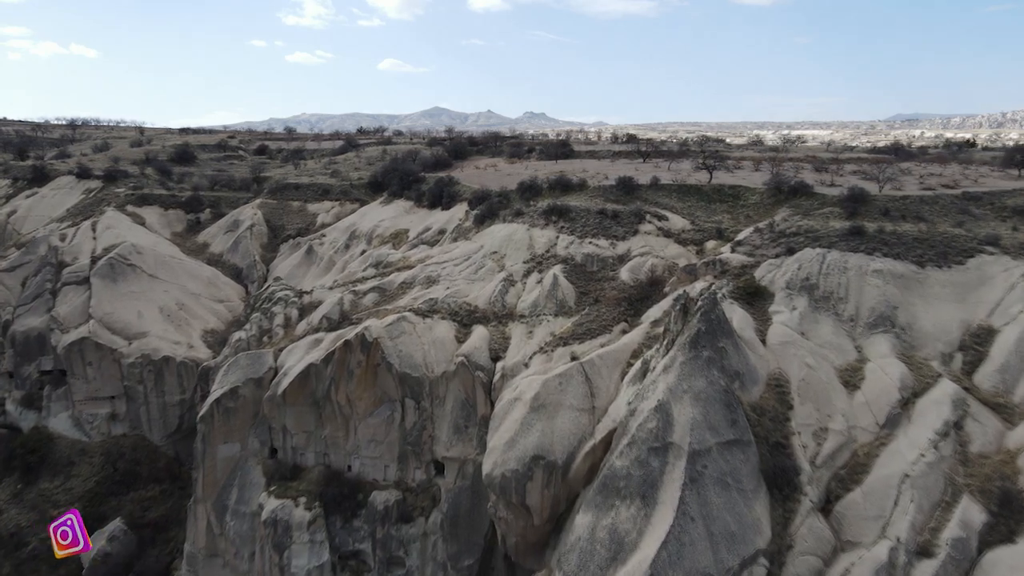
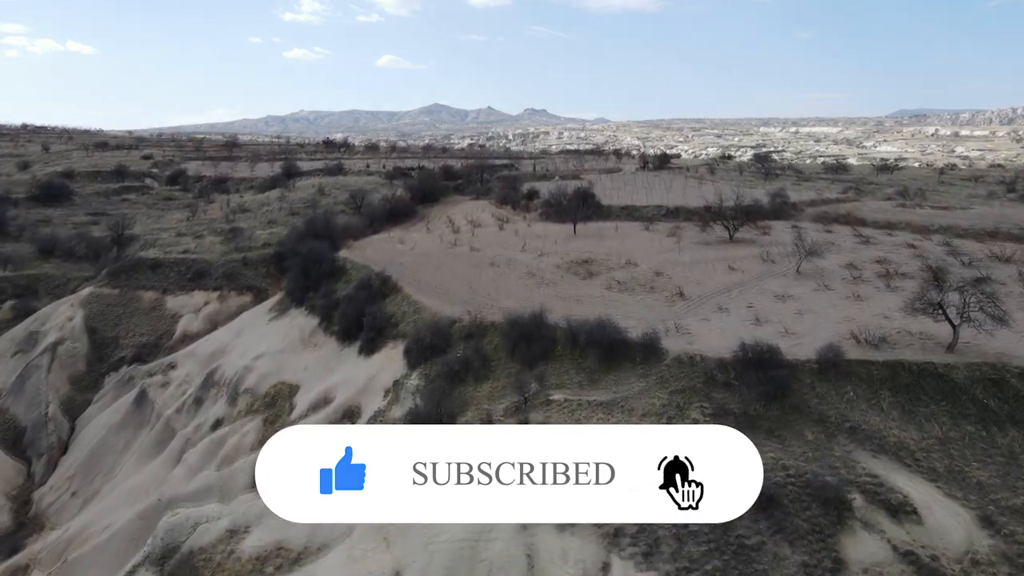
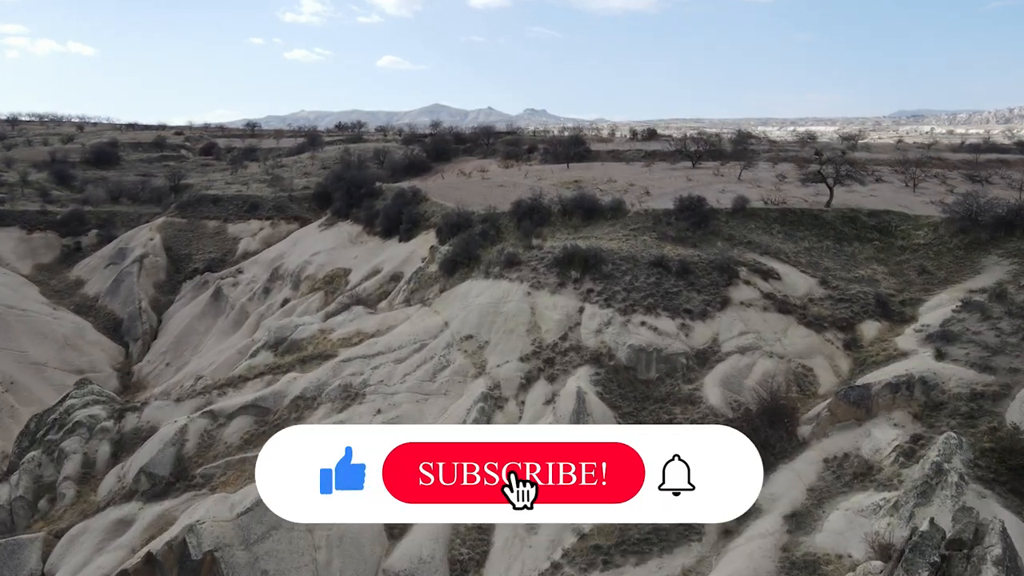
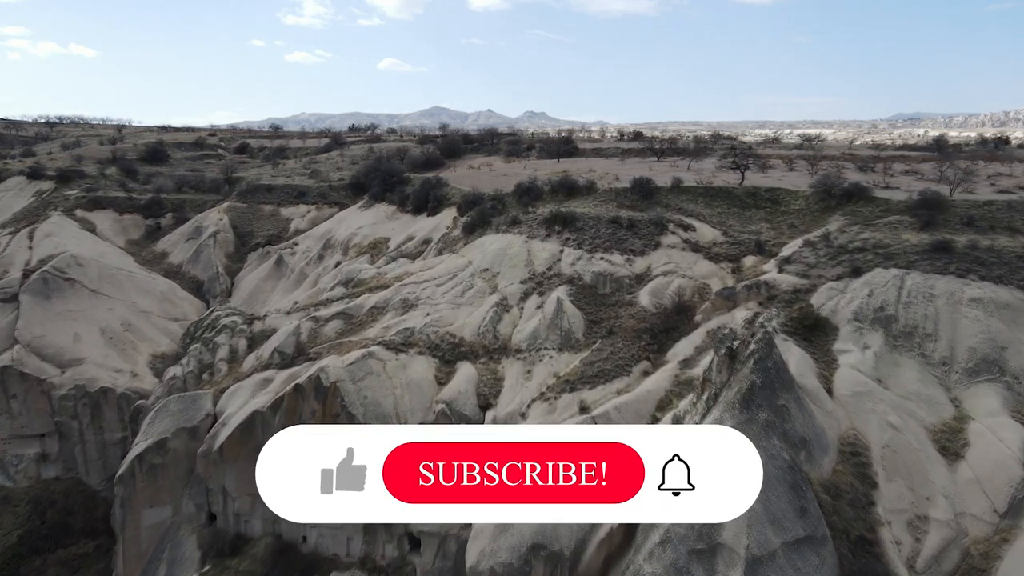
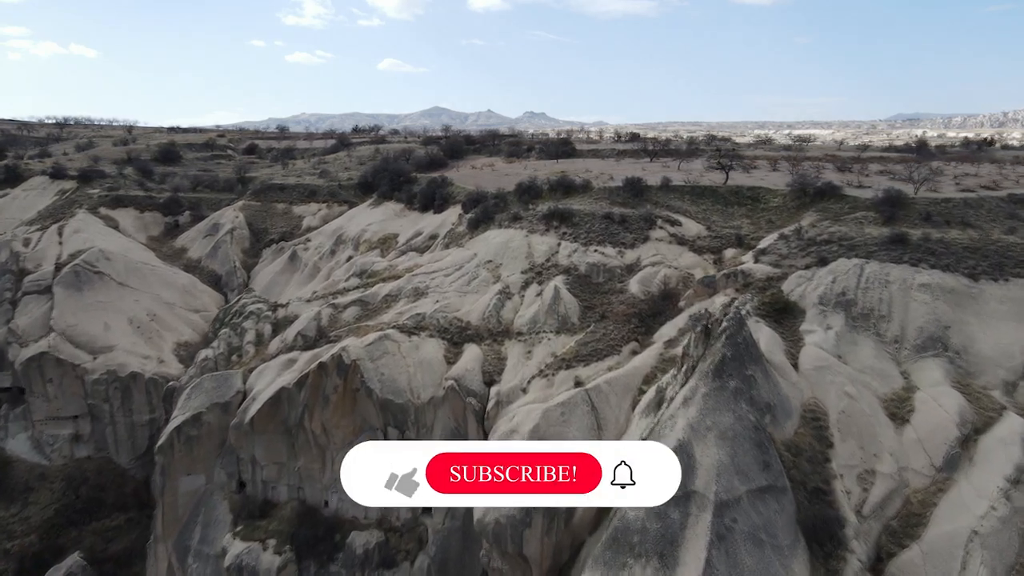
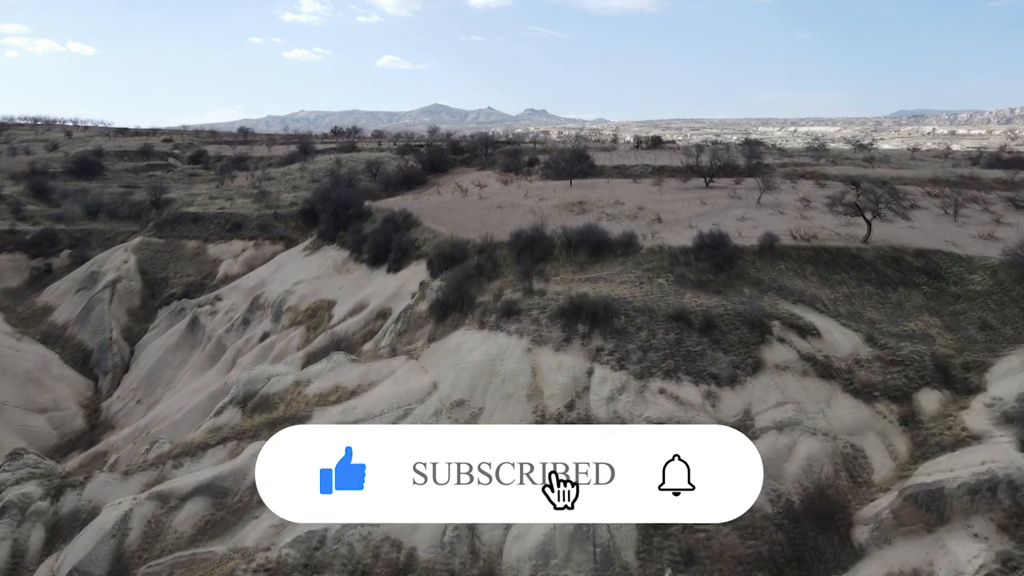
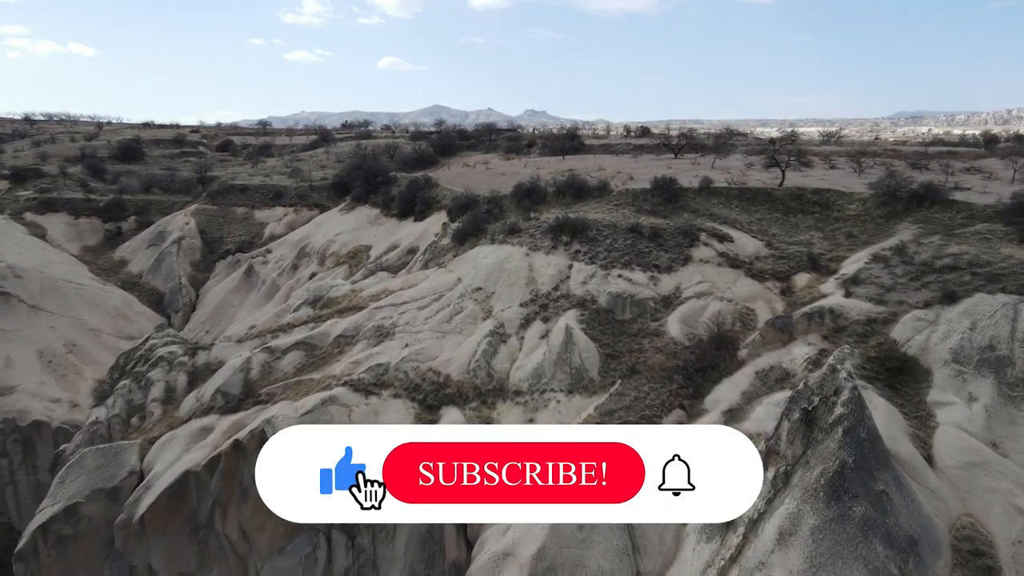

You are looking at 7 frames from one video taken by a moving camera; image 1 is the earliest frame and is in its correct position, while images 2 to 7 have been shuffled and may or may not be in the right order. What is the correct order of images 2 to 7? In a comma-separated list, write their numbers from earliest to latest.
5, 4, 7, 3, 6, 2
